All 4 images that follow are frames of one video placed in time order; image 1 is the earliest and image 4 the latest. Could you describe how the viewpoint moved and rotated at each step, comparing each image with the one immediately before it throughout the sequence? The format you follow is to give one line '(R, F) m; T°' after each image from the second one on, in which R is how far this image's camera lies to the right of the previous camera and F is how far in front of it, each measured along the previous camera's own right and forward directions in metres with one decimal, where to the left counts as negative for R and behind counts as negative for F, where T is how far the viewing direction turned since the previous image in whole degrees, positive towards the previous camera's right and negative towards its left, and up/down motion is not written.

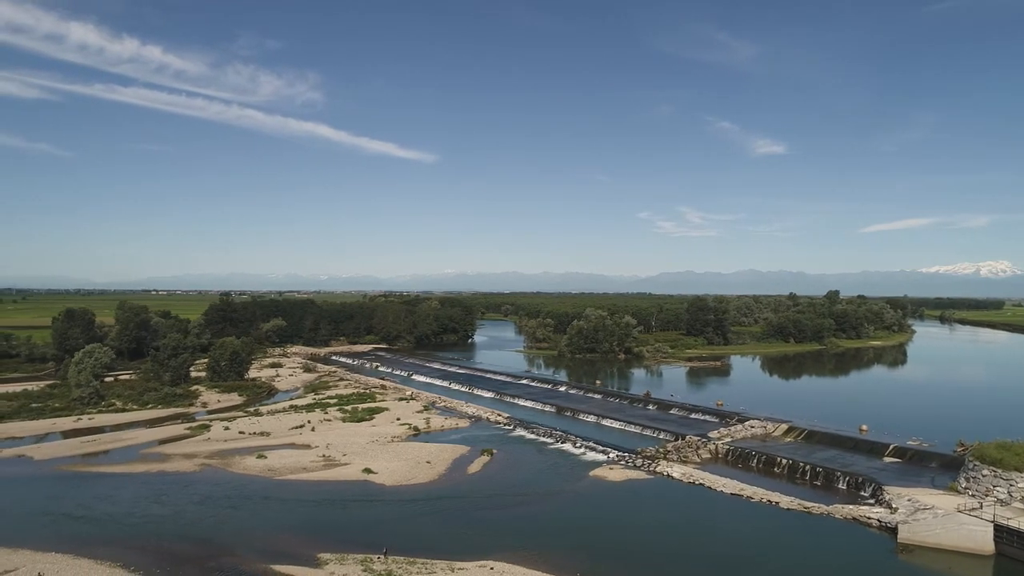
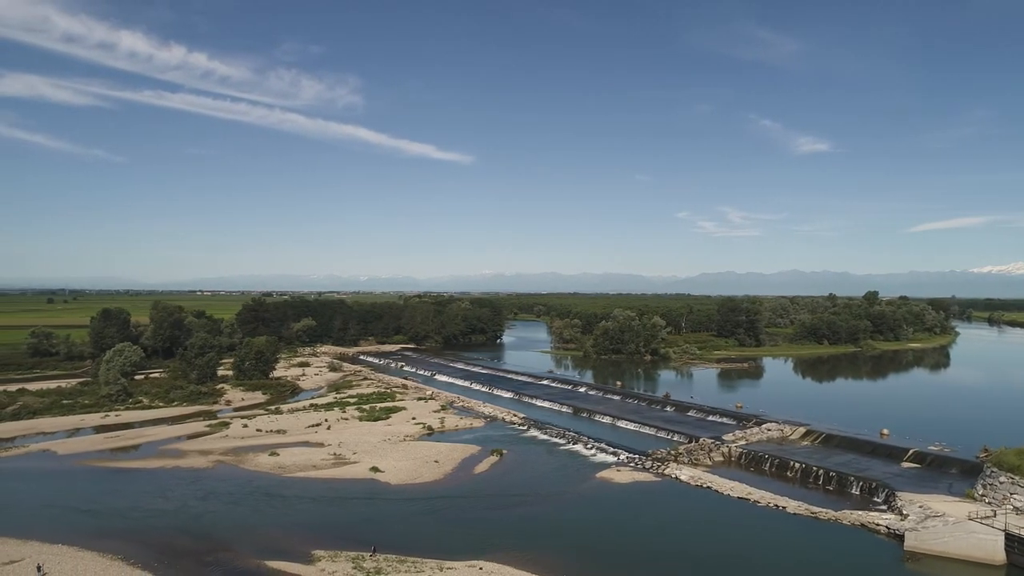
(+1.0, 0.0) m; -3°
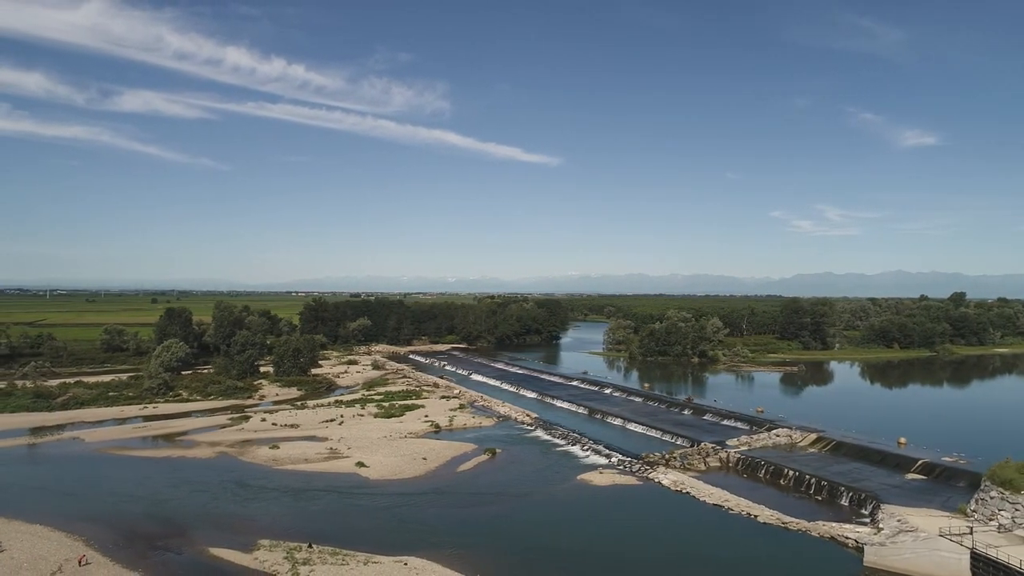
(+3.3, +0.1) m; -5°
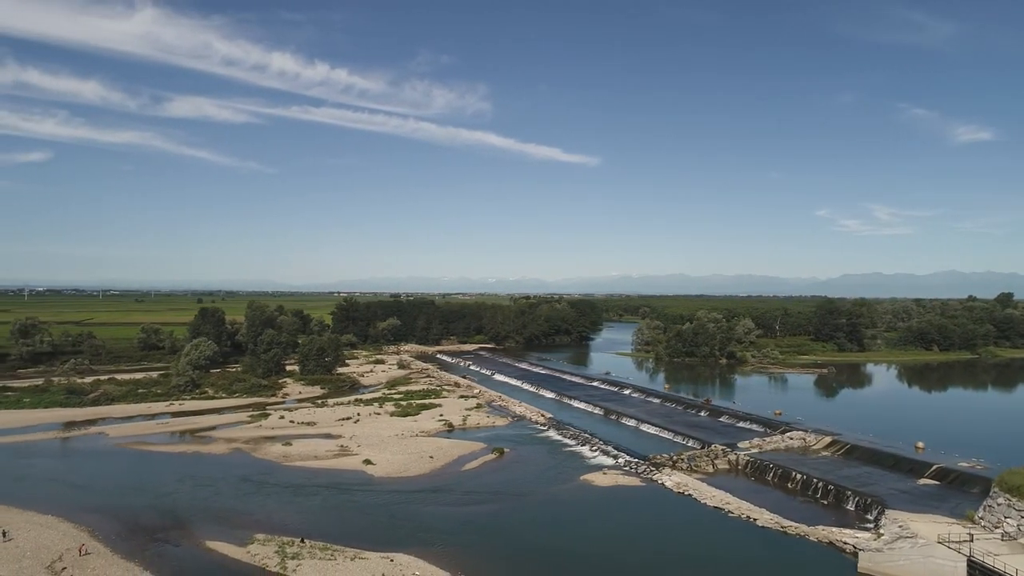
(+1.2, -0.1) m; -3°
